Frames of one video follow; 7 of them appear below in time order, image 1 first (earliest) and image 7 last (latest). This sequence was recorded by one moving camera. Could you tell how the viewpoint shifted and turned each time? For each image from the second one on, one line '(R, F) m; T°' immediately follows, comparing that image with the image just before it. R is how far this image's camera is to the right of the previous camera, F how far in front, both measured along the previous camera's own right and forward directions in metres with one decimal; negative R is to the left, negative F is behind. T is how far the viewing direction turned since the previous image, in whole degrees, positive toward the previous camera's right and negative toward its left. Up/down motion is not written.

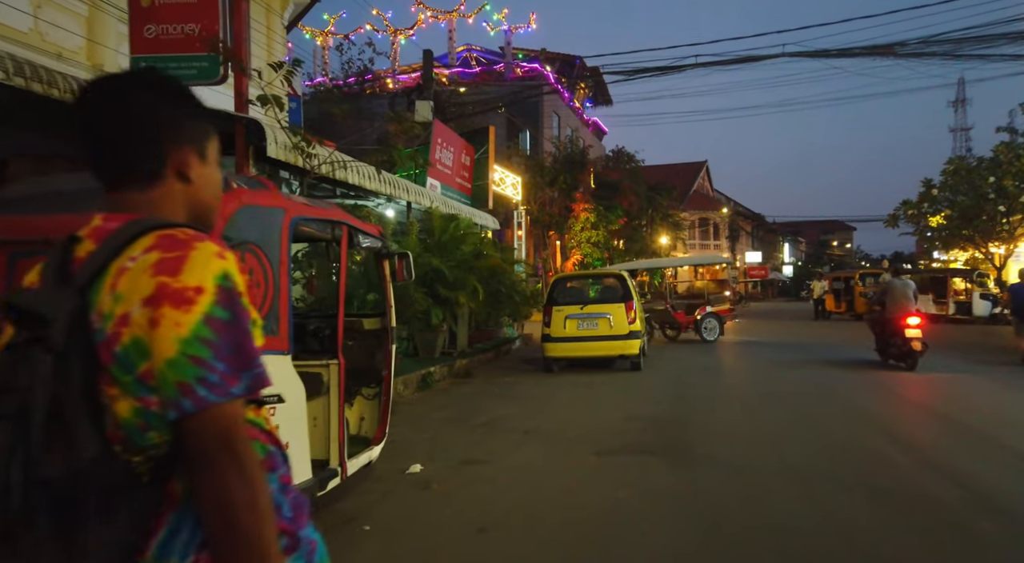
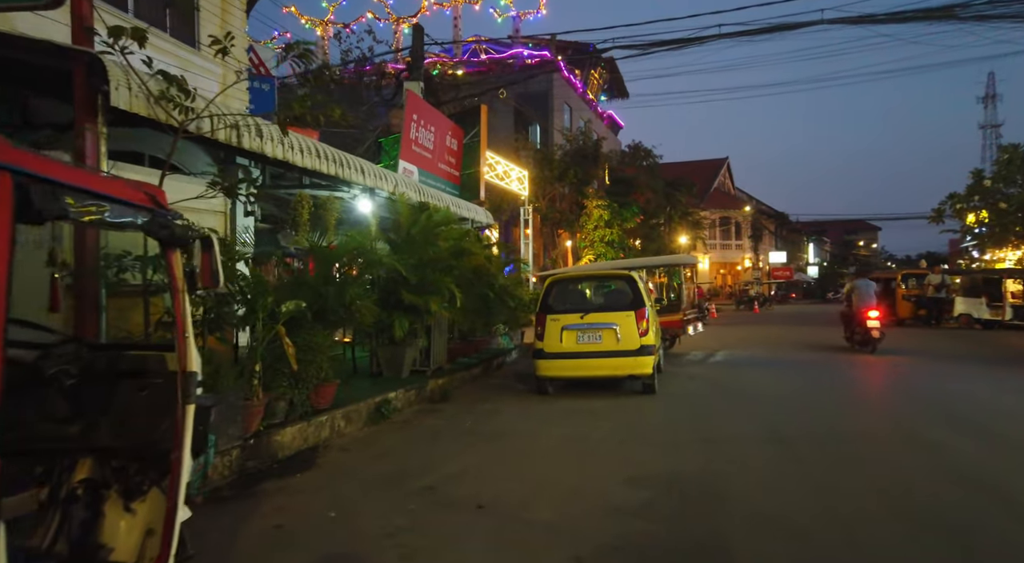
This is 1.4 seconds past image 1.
(+0.5, +2.2) m; -1°
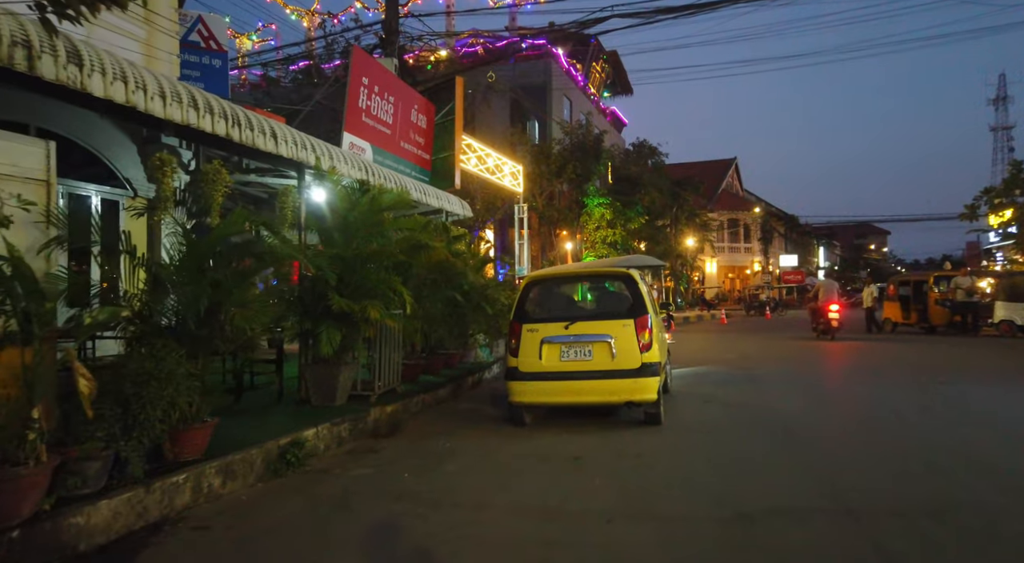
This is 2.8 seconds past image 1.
(+0.4, +2.1) m; 0°
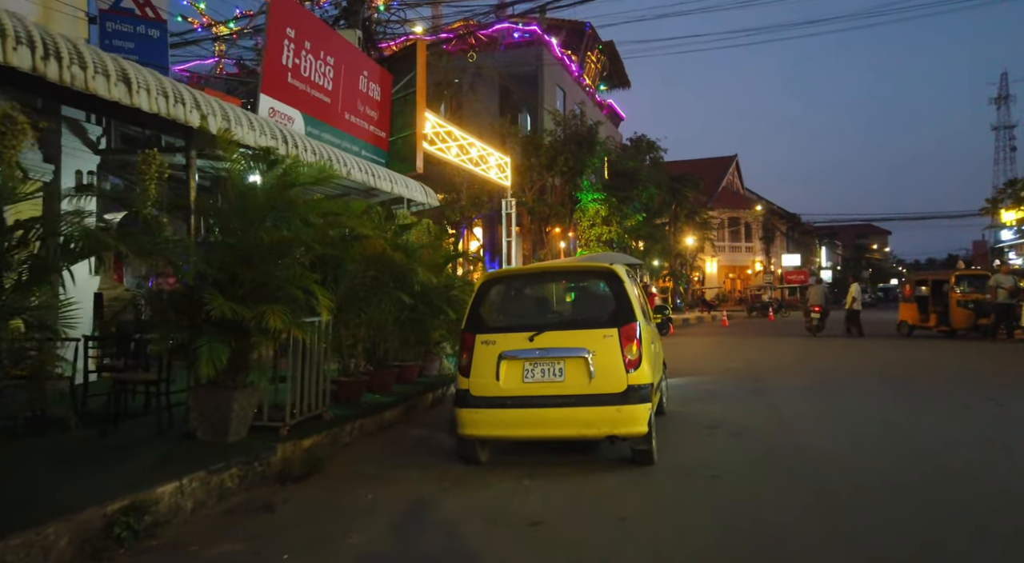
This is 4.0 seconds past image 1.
(+0.4, +1.7) m; 0°
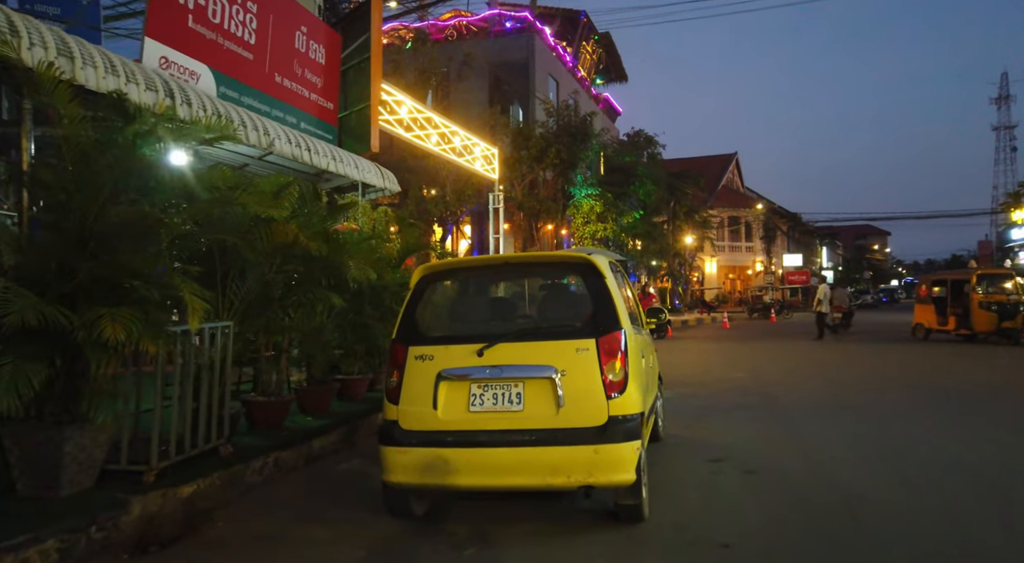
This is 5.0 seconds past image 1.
(+0.4, +1.5) m; 0°
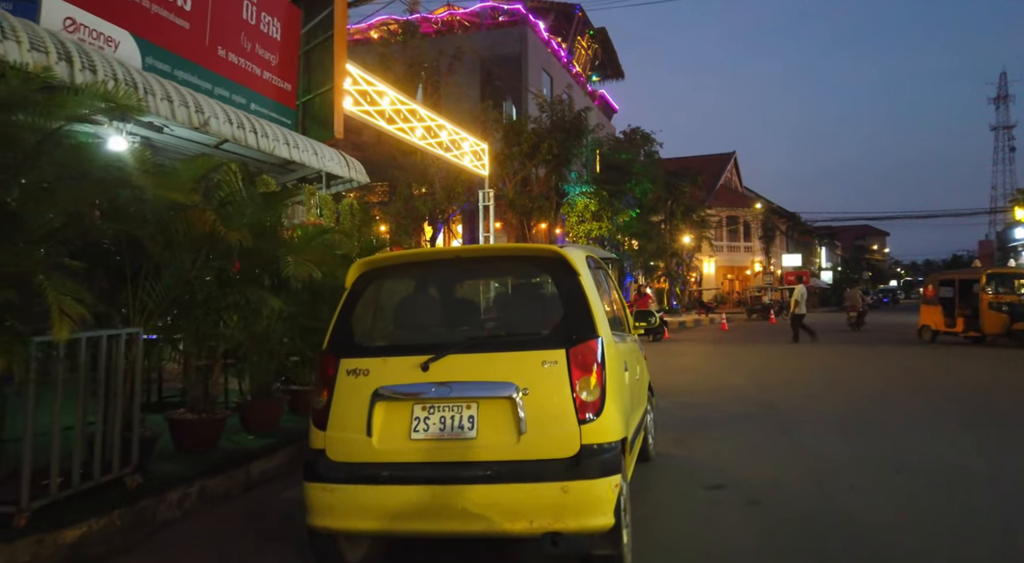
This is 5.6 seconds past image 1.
(+0.2, +0.8) m; 0°
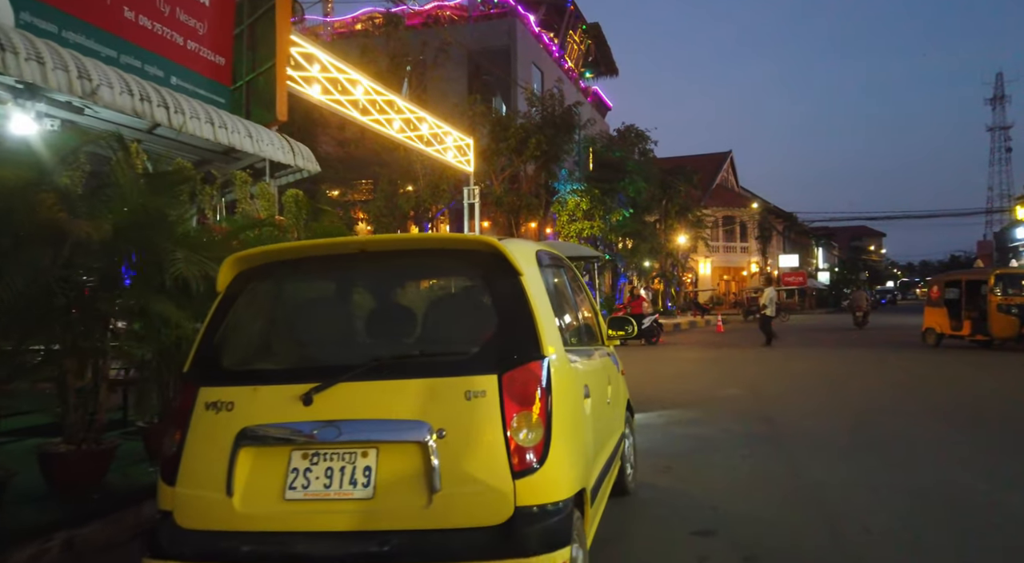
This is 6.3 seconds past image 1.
(+0.3, +1.0) m; 0°
